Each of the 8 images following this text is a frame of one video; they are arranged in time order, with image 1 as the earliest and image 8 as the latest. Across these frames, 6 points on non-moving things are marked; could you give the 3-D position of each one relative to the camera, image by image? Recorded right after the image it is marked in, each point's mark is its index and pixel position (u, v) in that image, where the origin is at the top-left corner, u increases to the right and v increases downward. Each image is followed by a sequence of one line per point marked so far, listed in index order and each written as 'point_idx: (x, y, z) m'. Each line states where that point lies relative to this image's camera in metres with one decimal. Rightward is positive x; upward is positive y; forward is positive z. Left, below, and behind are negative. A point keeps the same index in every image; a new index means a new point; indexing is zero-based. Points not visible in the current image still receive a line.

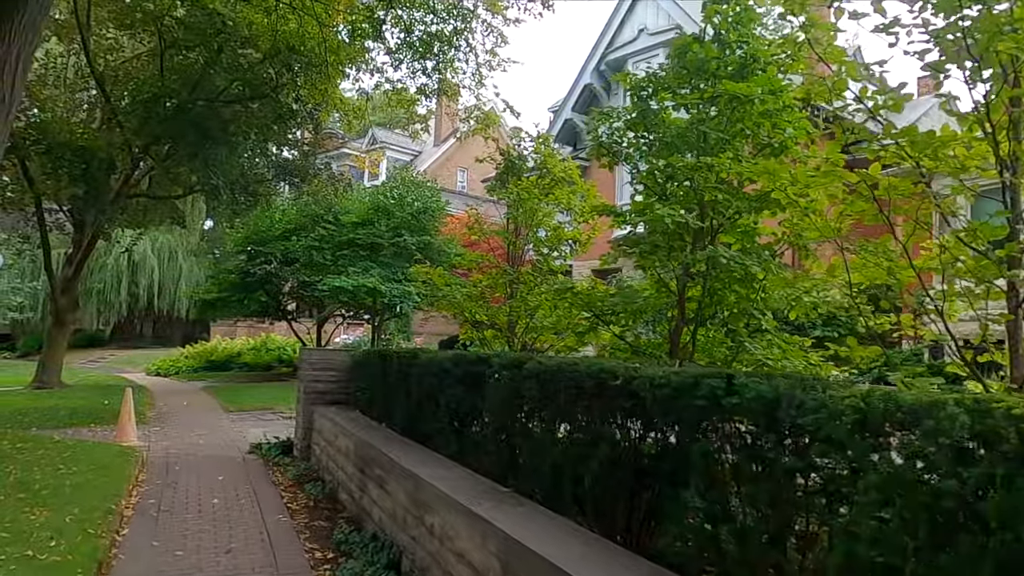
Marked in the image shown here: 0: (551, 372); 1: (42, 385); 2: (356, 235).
0: (+0.2, -0.4, +3.5) m
1: (-9.7, -2.0, +15.7) m
2: (-3.8, +1.3, +18.1) m
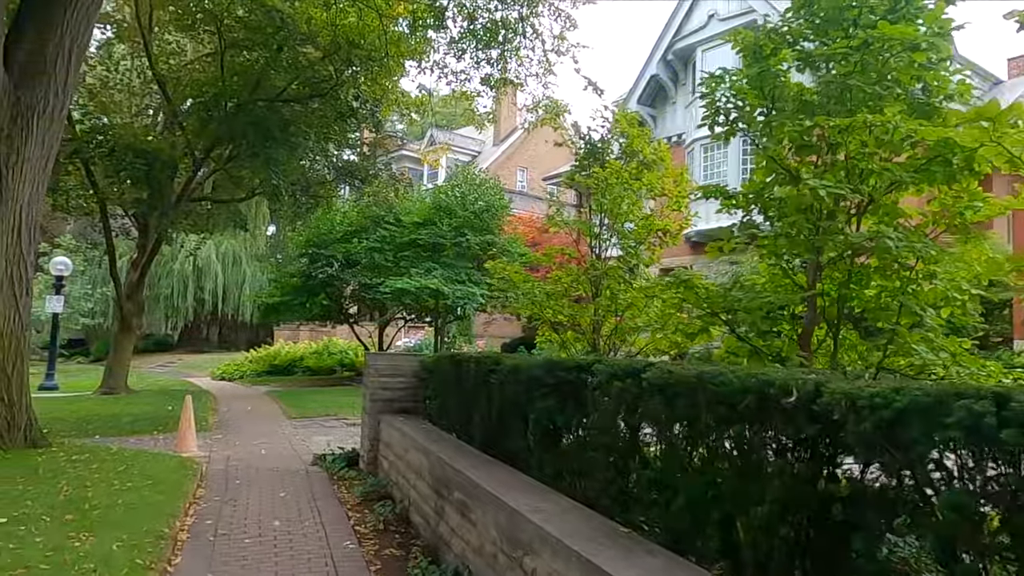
0: (+0.6, -0.4, +2.8) m
1: (-8.3, -2.1, +15.7) m
2: (-2.2, +1.2, +17.6) m
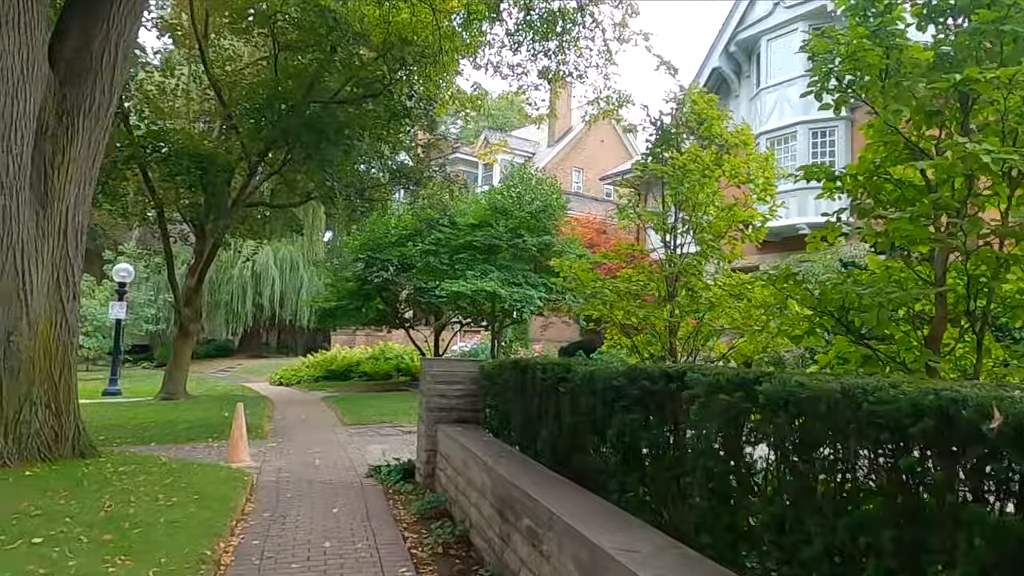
0: (+0.9, -0.3, +2.2) m
1: (-7.1, -2.2, +15.7) m
2: (-0.9, +1.2, +17.2) m
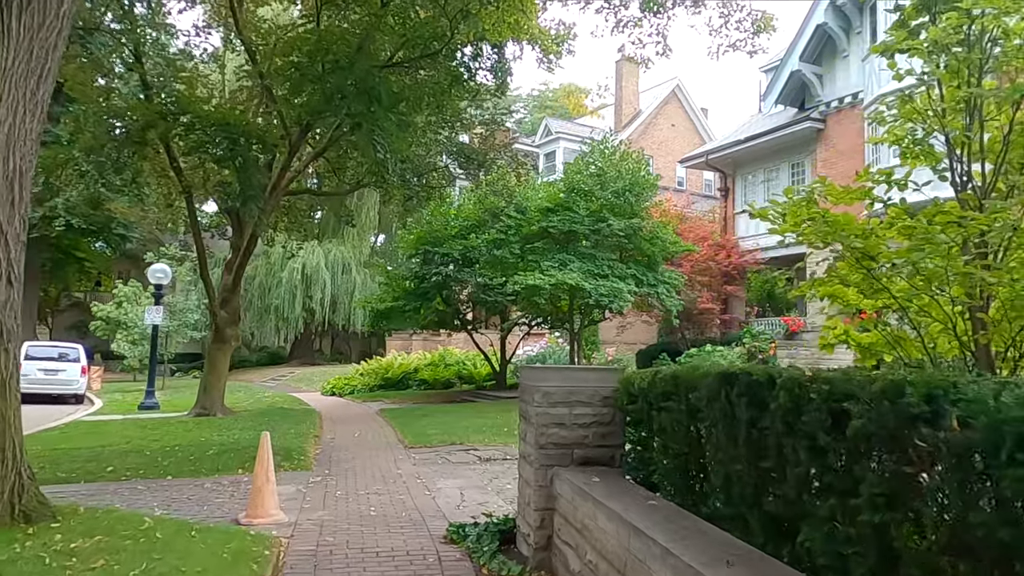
0: (+1.5, -0.1, -0.3) m
1: (-5.6, -2.2, +13.7) m
2: (+0.7, +1.3, +14.8) m
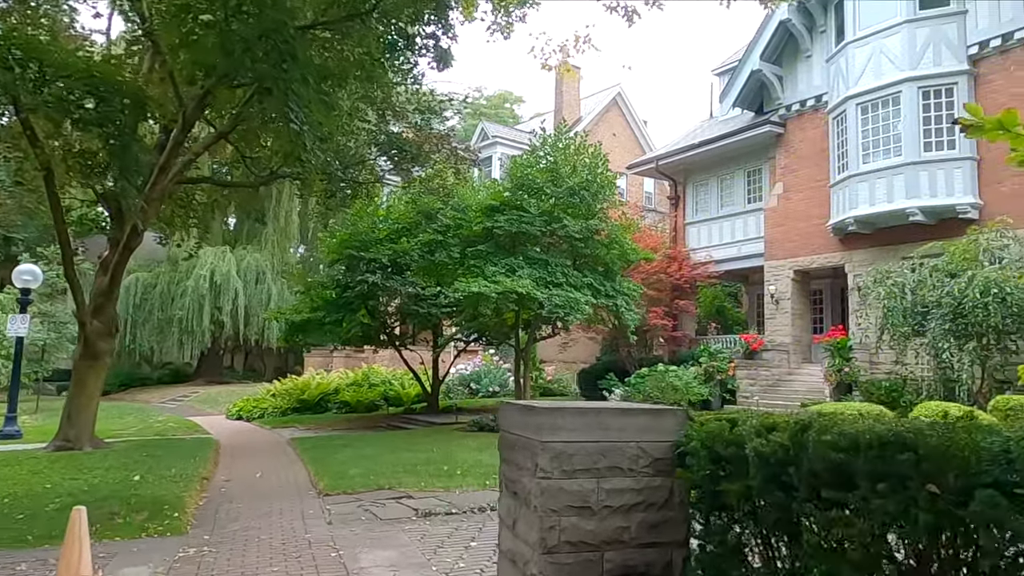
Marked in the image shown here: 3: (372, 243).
0: (+1.9, 0.0, -2.0) m
1: (-6.5, -2.3, +11.1) m
2: (-0.4, +1.1, +12.9) m
3: (-2.9, +0.9, +15.7) m
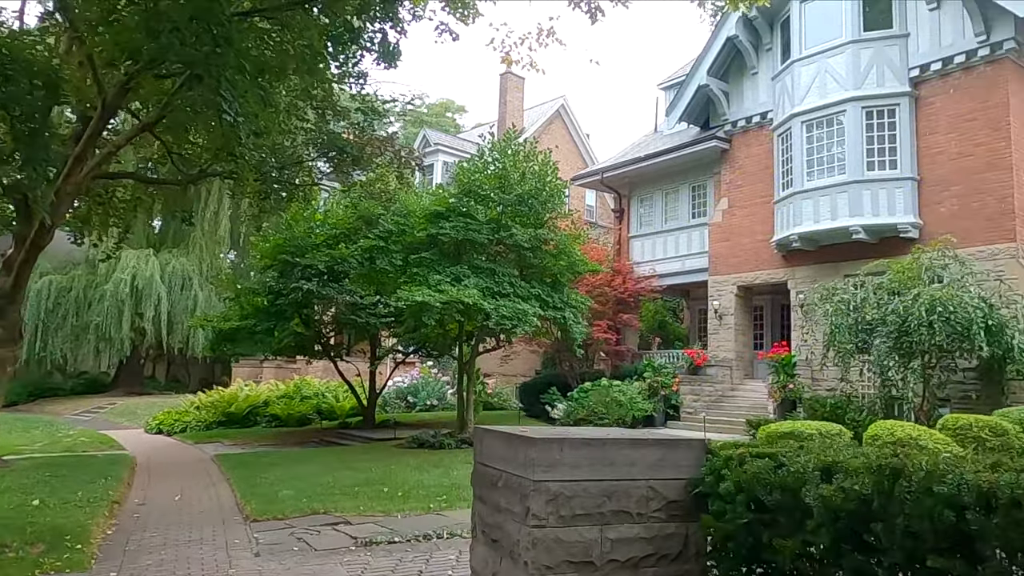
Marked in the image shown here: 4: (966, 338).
0: (+2.3, +0.1, -2.4) m
1: (-7.3, -2.3, +10.0) m
2: (-1.2, +0.9, +12.4) m
3: (-4.0, +0.8, +14.9) m
4: (+6.8, -0.7, +11.3) m
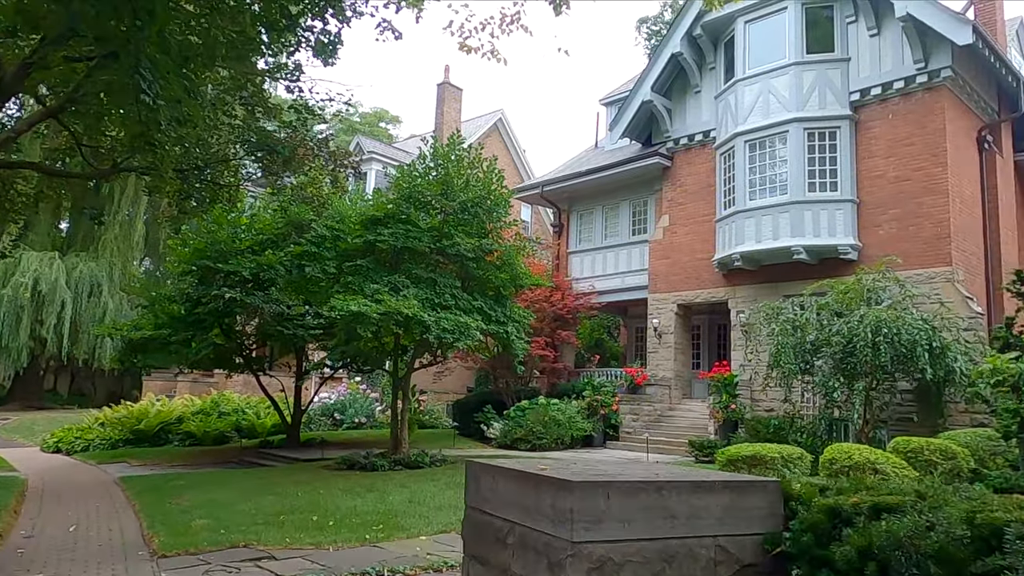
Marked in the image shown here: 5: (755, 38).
0: (+2.8, +0.1, -2.7) m
1: (-8.0, -2.2, +8.6) m
2: (-2.1, +0.8, +11.6) m
3: (-5.1, +0.6, +13.9) m
4: (+5.9, -1.1, +11.3) m
5: (+4.9, +5.1, +15.2) m
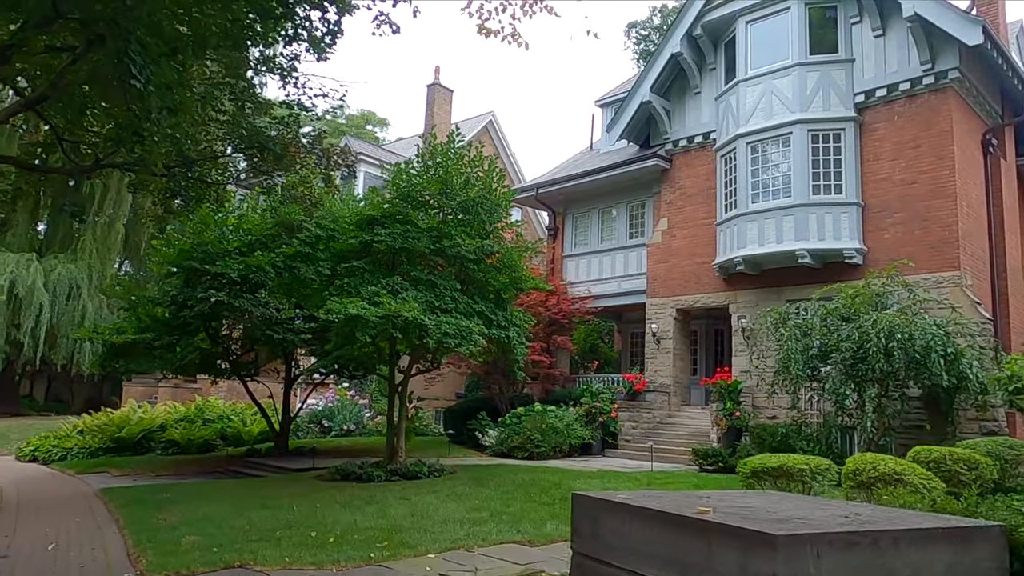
0: (+3.1, +0.2, -3.1) m
1: (-7.9, -2.2, +8.0) m
2: (-2.1, +0.7, +11.2) m
3: (-5.2, +0.6, +13.4) m
4: (+5.9, -1.1, +11.0) m
5: (+4.9, +5.0, +14.9) m
